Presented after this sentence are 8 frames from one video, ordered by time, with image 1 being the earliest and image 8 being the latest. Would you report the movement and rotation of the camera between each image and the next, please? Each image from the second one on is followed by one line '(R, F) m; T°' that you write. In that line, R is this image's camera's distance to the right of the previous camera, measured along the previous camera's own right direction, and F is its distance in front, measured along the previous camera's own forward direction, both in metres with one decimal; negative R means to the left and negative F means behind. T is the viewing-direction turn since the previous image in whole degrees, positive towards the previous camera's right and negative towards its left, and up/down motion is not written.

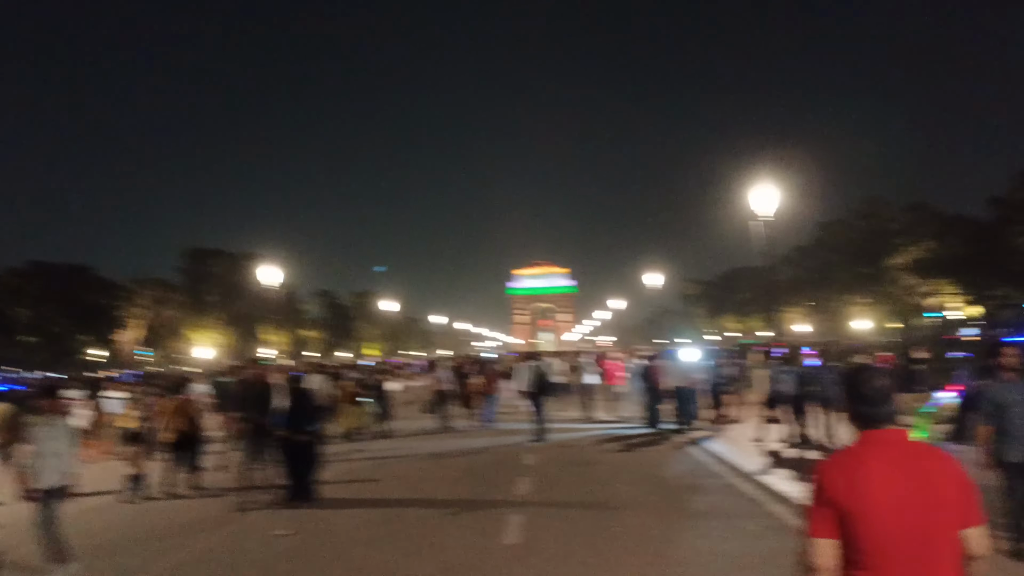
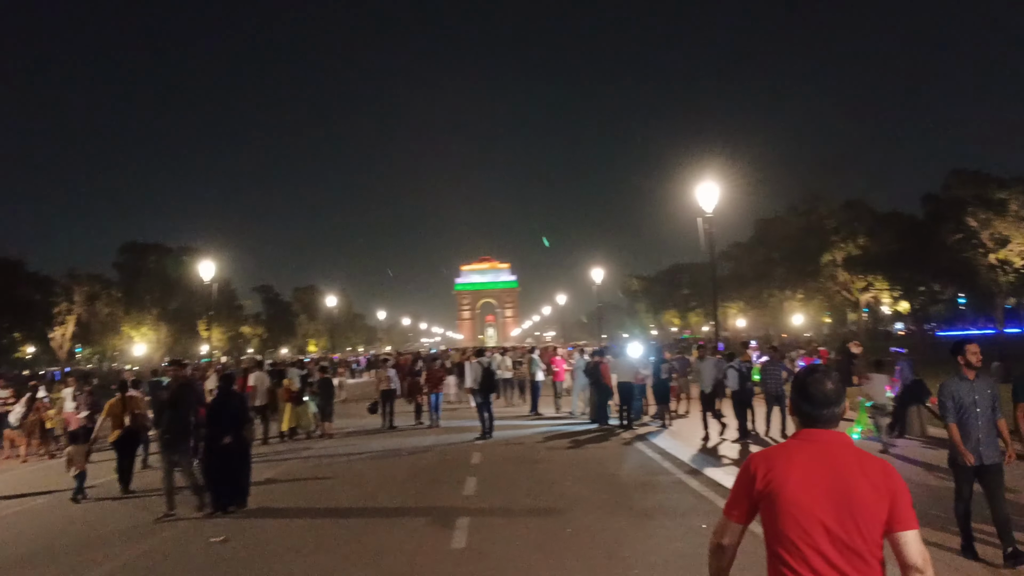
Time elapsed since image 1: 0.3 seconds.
(0.0, 0.0) m; +3°
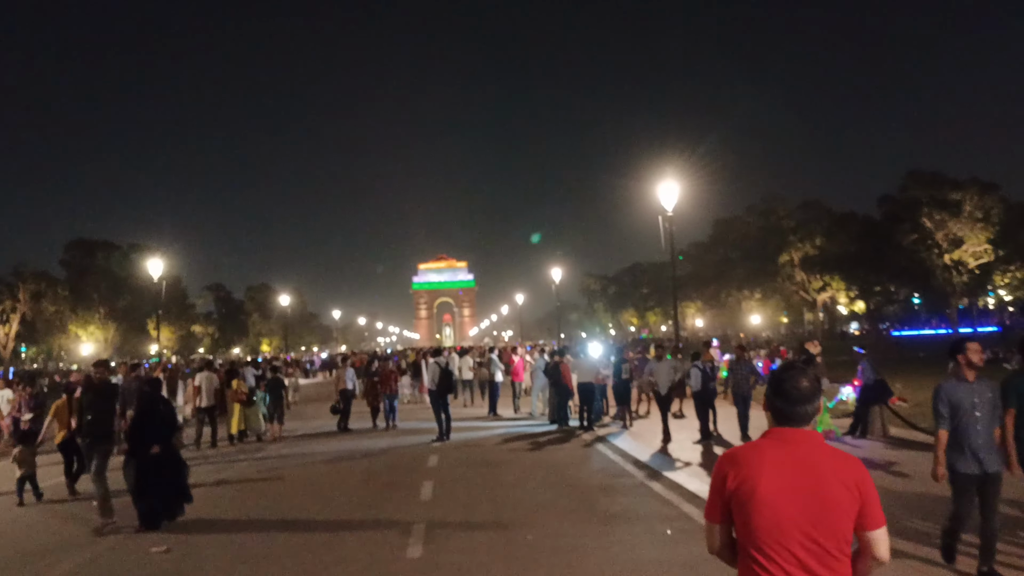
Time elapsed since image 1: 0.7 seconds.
(0.0, +0.2) m; +2°
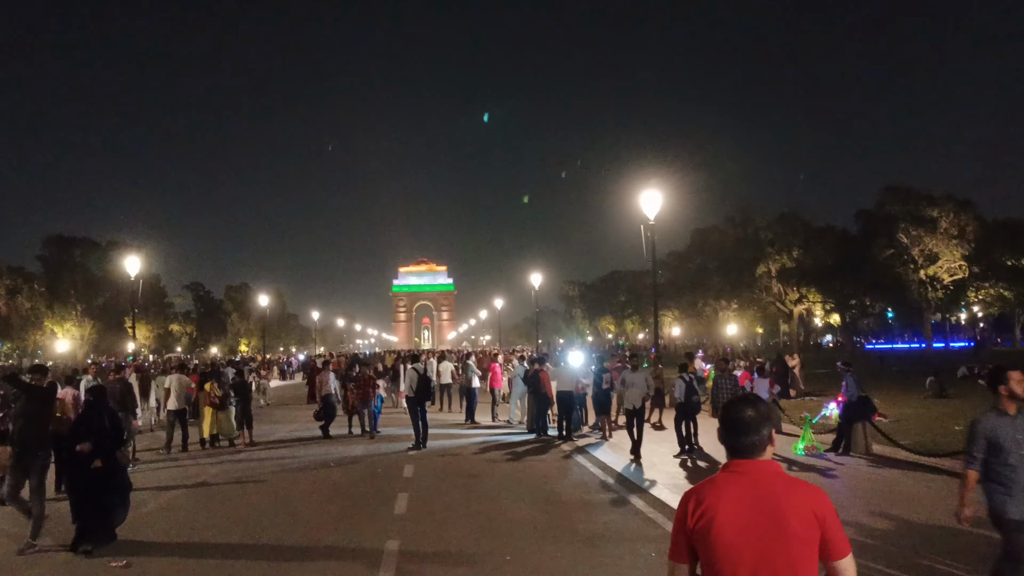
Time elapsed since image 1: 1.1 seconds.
(0.0, 0.0) m; +1°
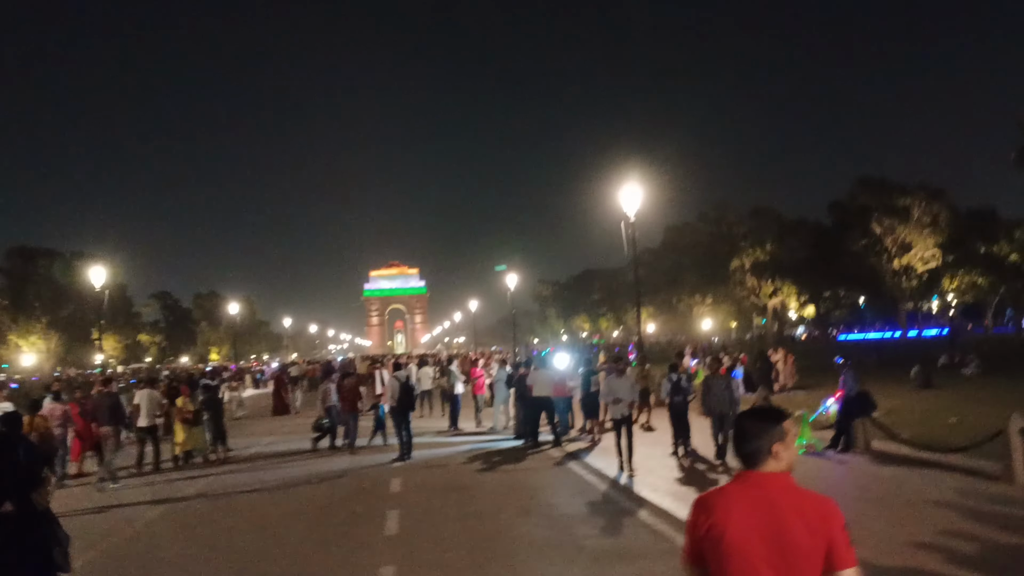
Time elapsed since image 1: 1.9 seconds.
(-0.1, +0.2) m; +2°
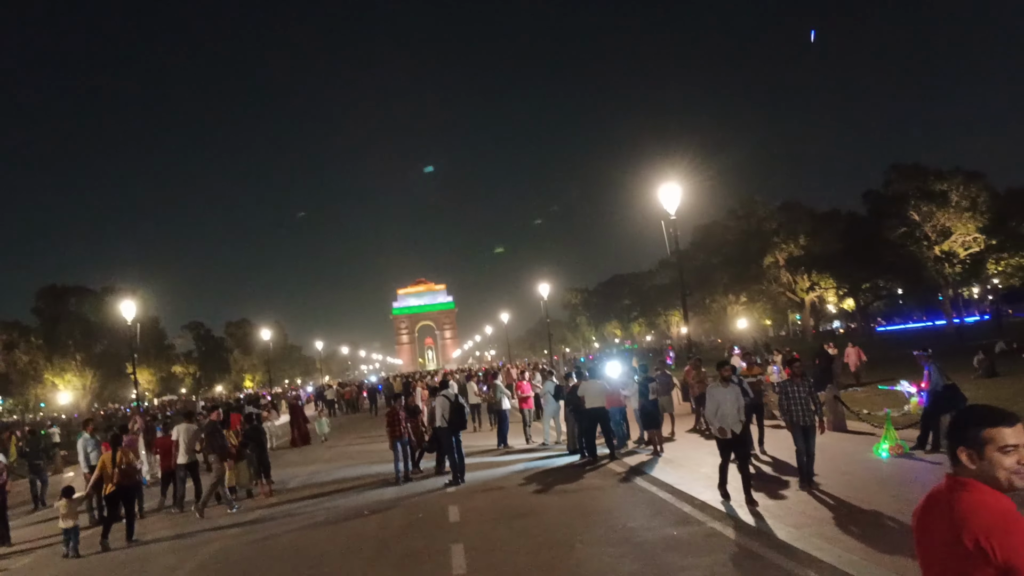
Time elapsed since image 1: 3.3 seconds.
(-0.1, +0.2) m; -2°
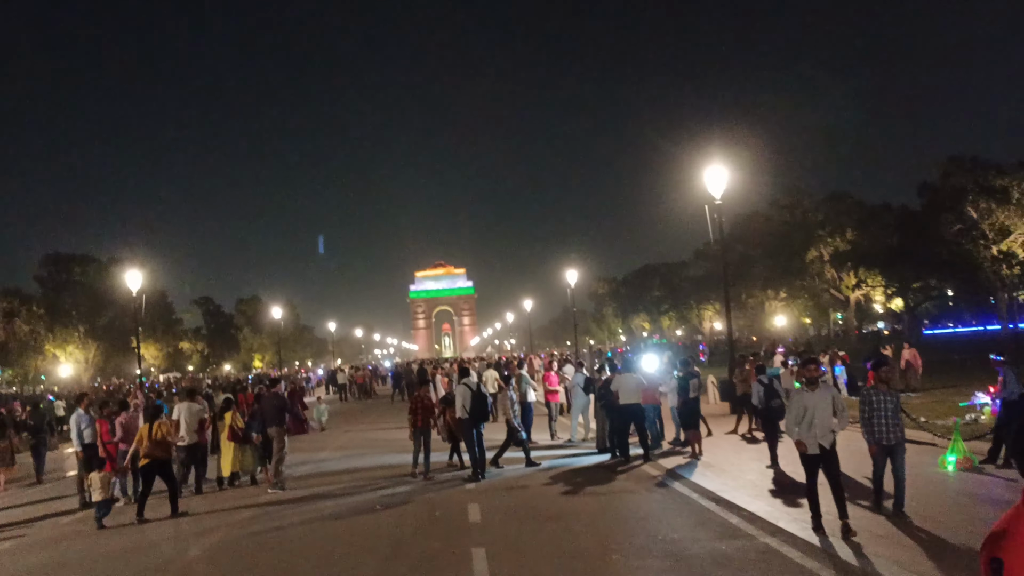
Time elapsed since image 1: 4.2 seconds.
(+0.1, +1.2) m; -2°
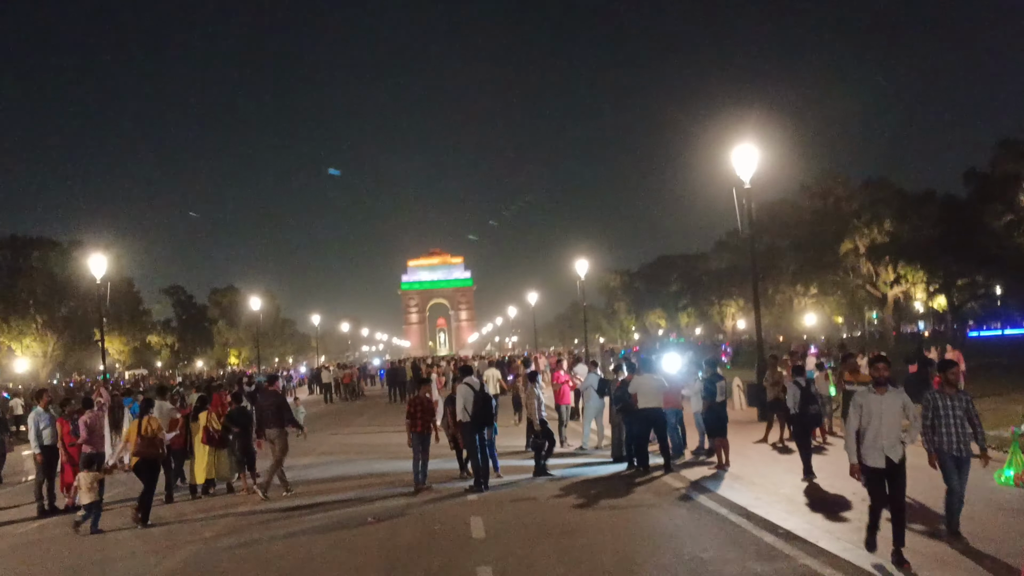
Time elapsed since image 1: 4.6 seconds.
(+0.1, +2.1) m; -1°
